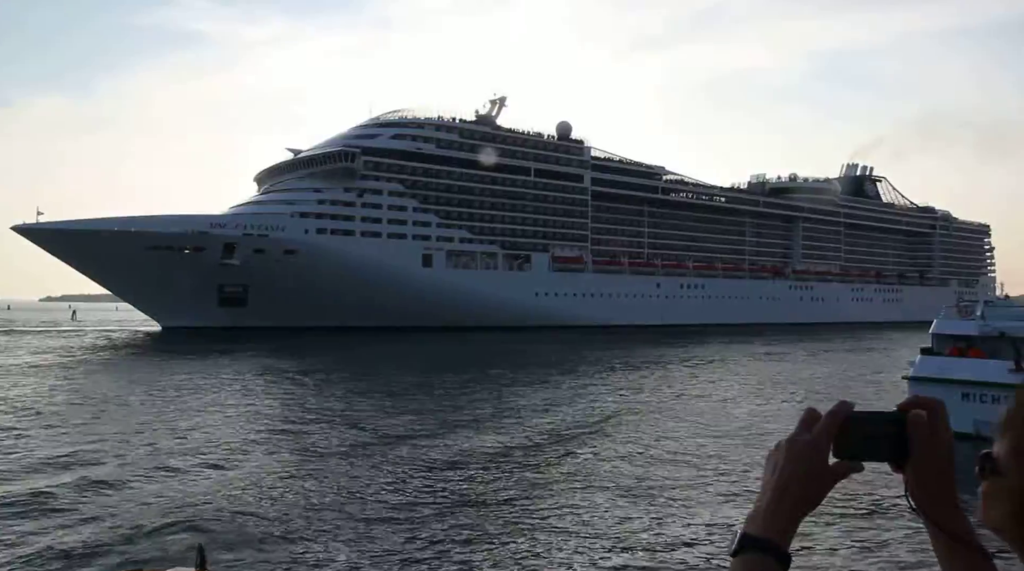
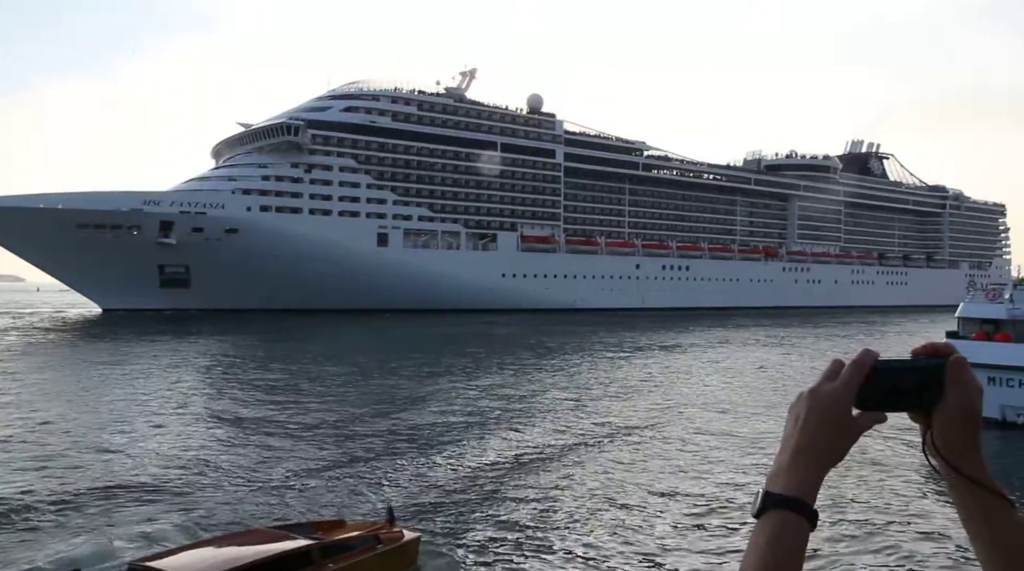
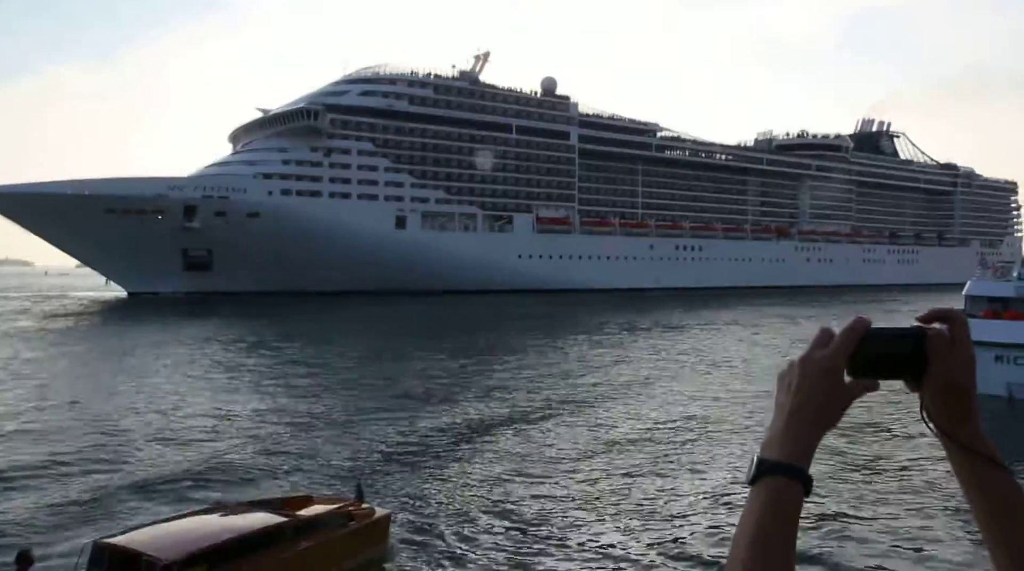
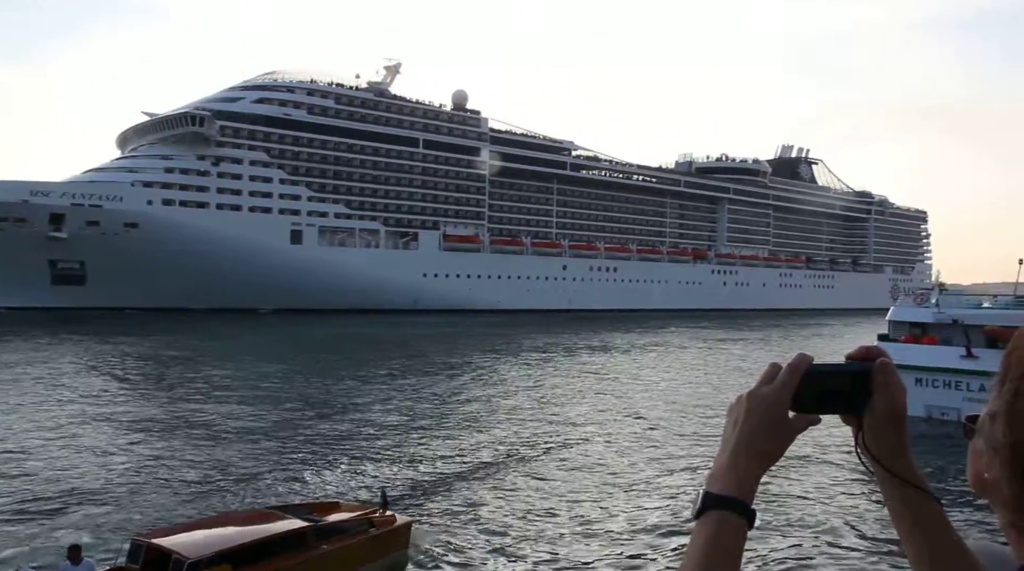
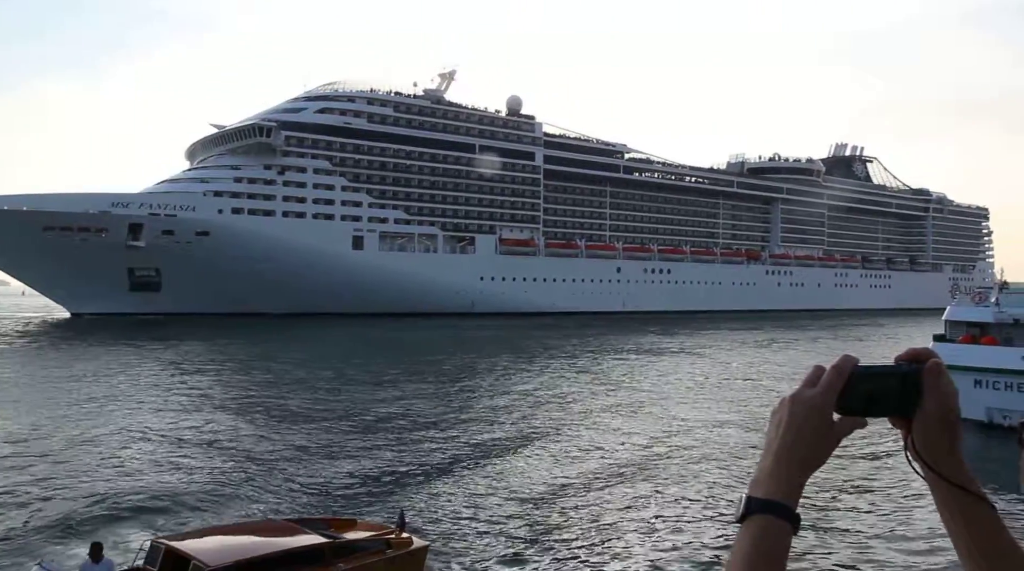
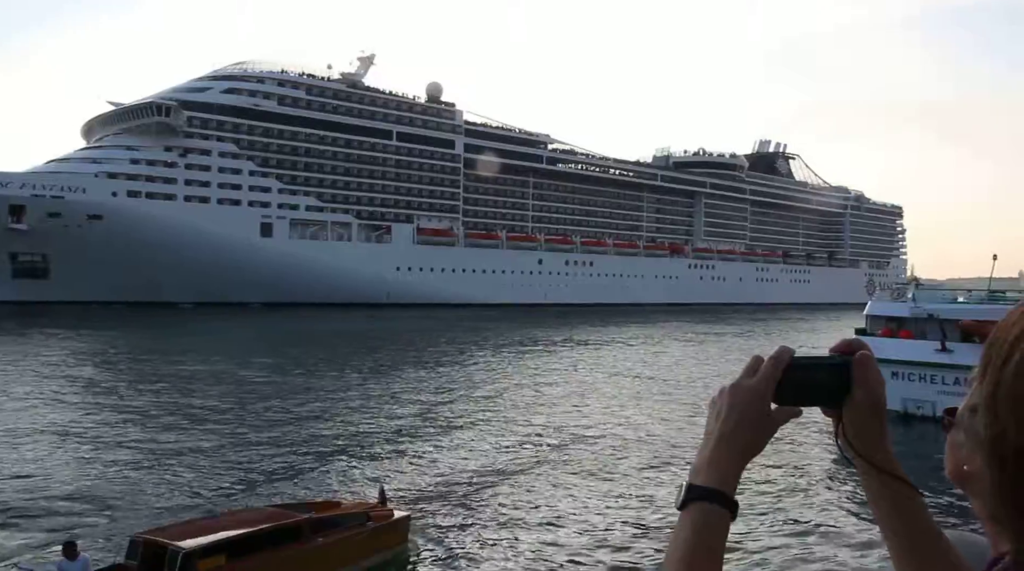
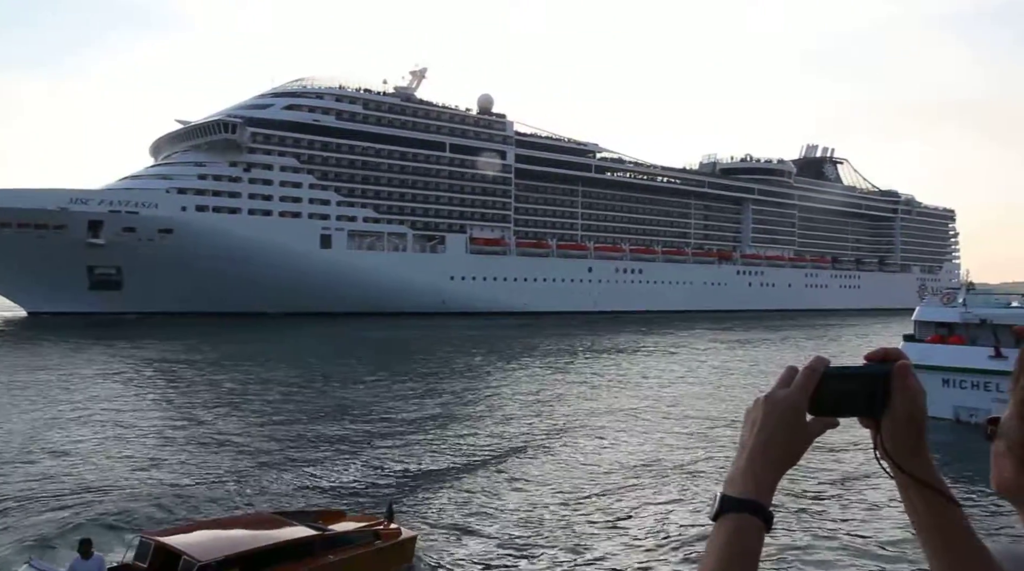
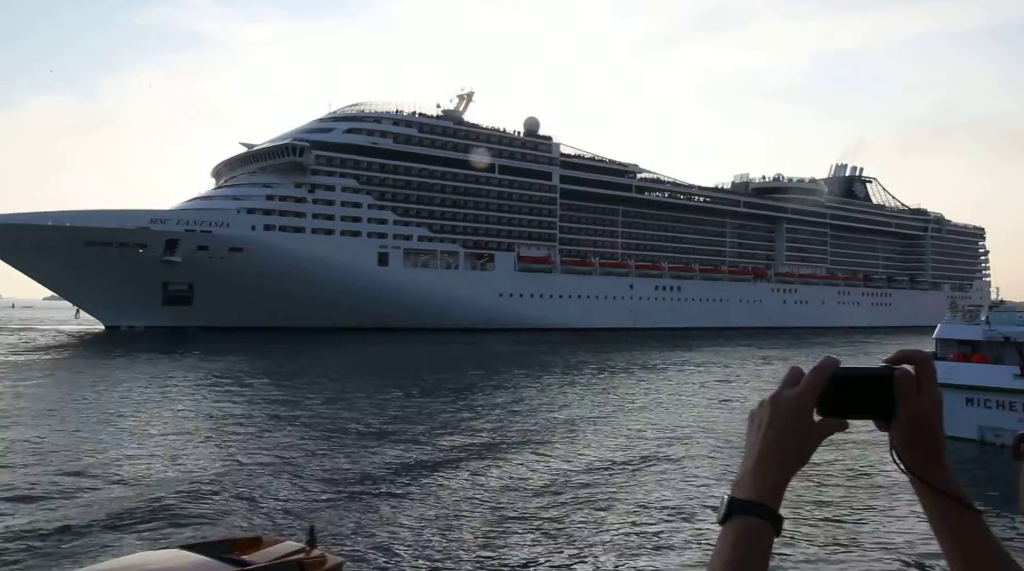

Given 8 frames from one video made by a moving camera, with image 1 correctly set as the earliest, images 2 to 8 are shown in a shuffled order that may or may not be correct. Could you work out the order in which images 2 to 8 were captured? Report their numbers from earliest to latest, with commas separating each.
8, 3, 2, 5, 7, 4, 6
